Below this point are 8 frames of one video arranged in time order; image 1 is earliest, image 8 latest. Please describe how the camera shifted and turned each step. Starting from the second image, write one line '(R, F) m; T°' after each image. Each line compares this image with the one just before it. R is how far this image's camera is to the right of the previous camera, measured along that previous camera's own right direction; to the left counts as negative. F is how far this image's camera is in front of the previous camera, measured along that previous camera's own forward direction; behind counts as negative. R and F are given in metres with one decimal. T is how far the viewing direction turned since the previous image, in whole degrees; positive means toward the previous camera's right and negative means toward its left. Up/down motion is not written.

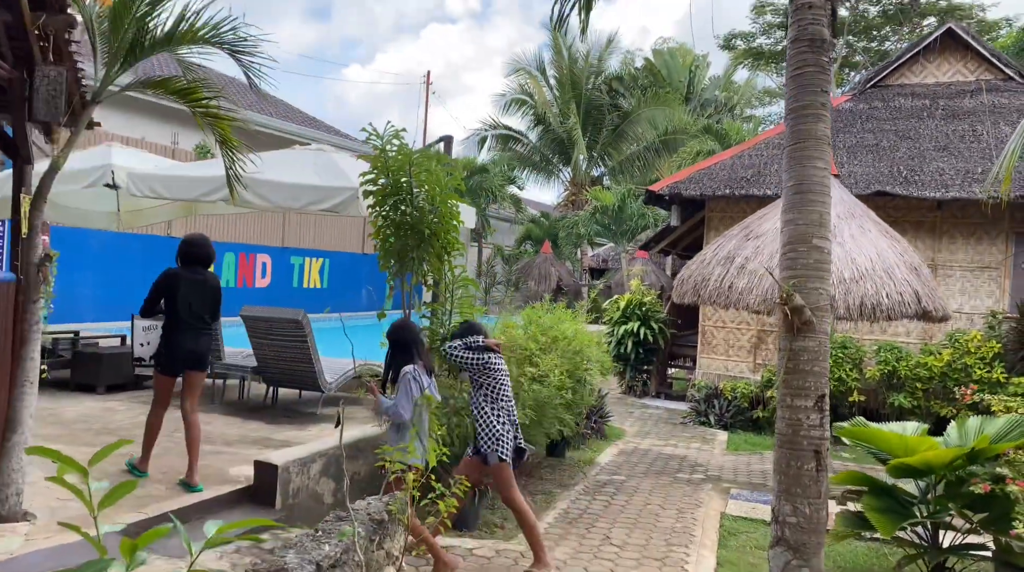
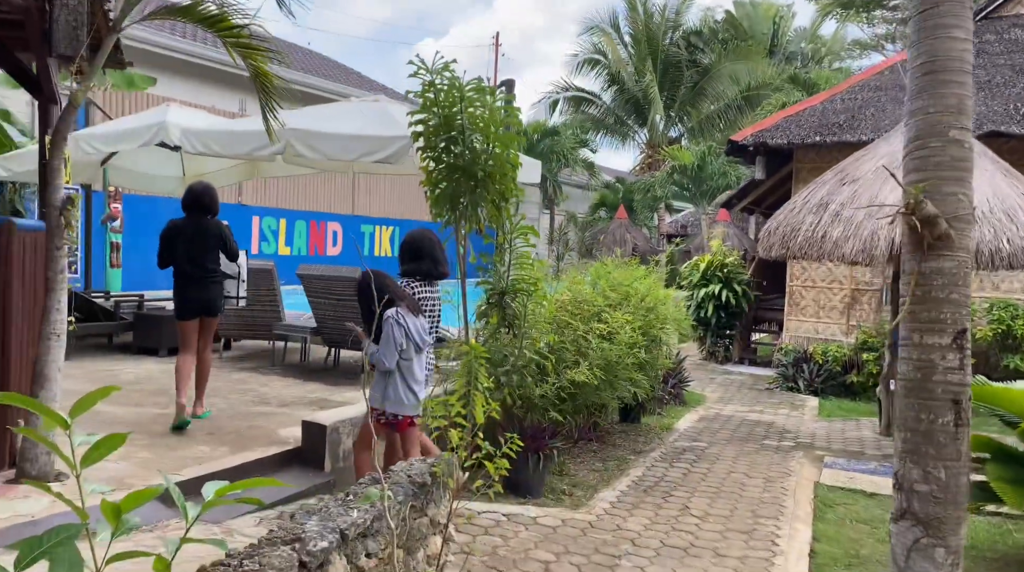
(+0.1, +0.5) m; -5°
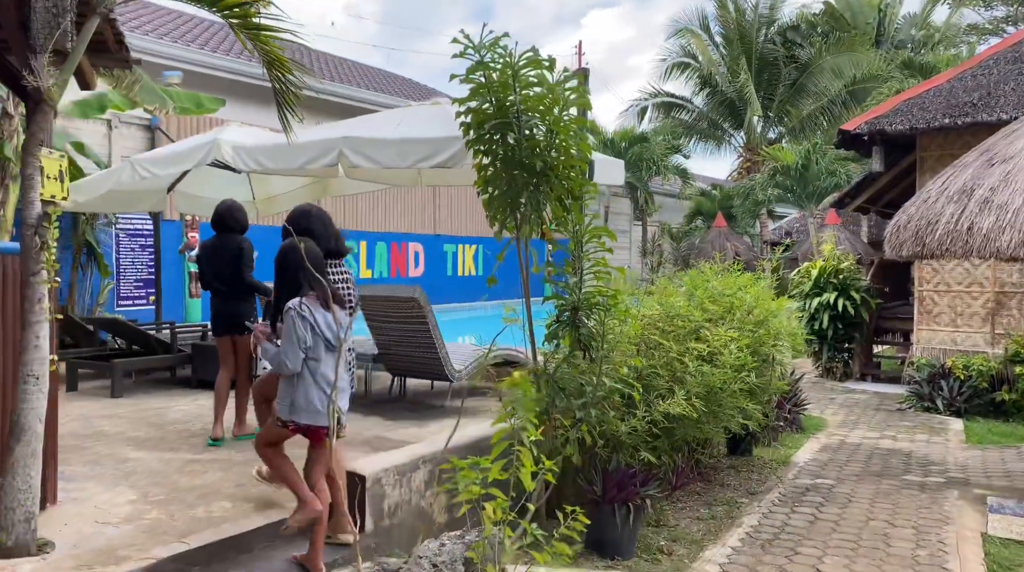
(+0.1, +0.9) m; -7°
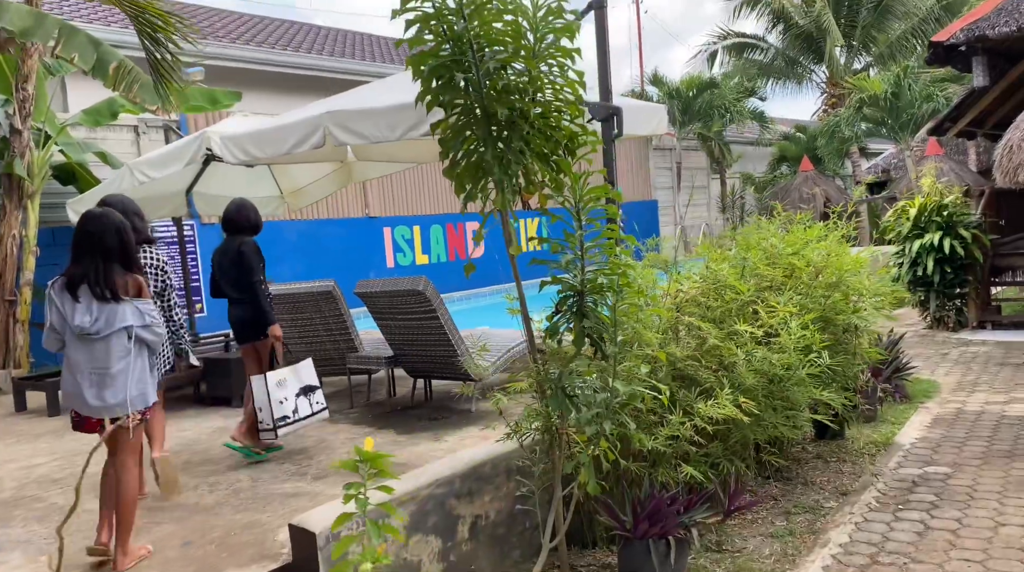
(+0.5, +1.0) m; -6°
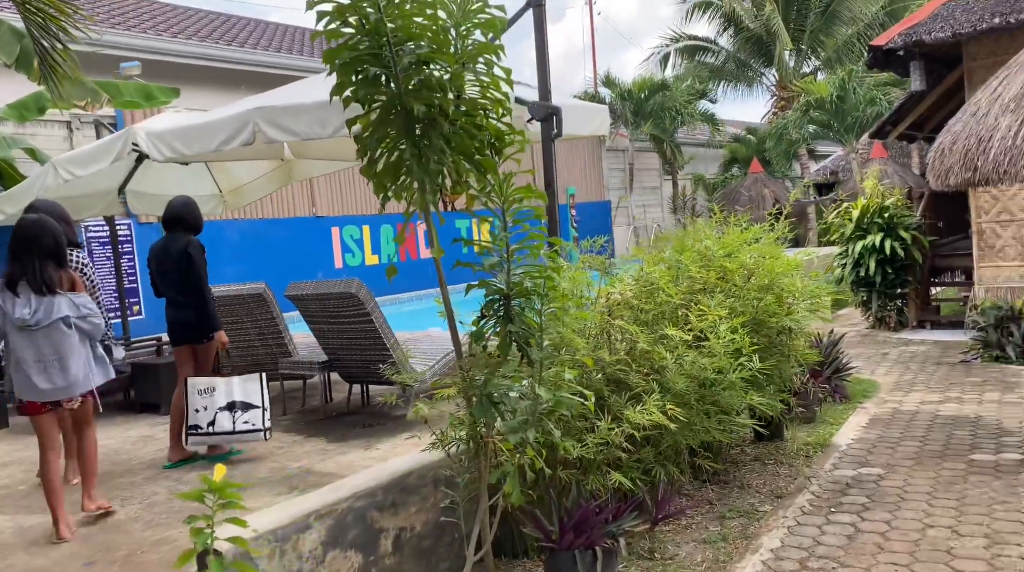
(+0.1, +0.1) m; +3°
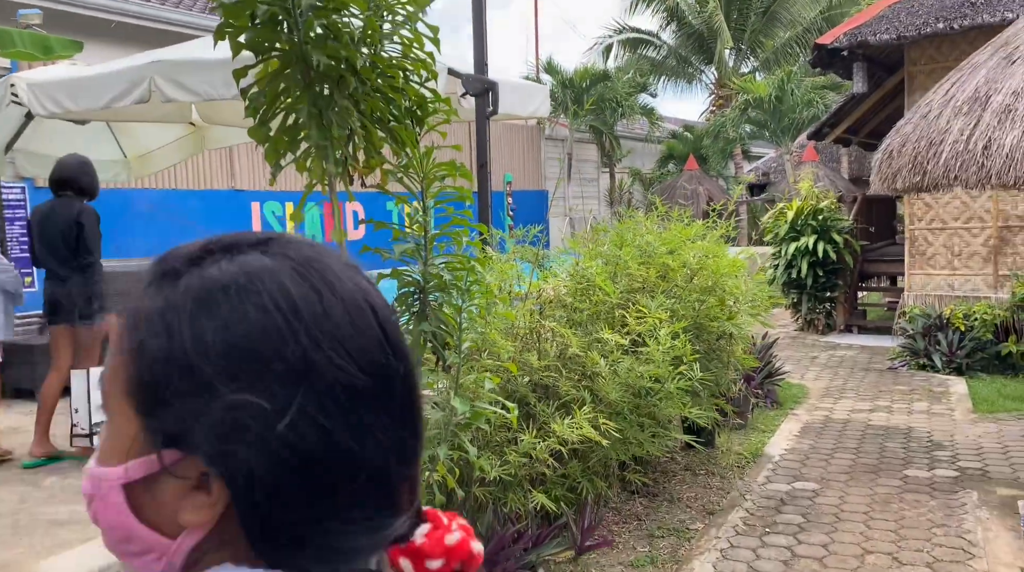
(+0.1, +0.4) m; +5°
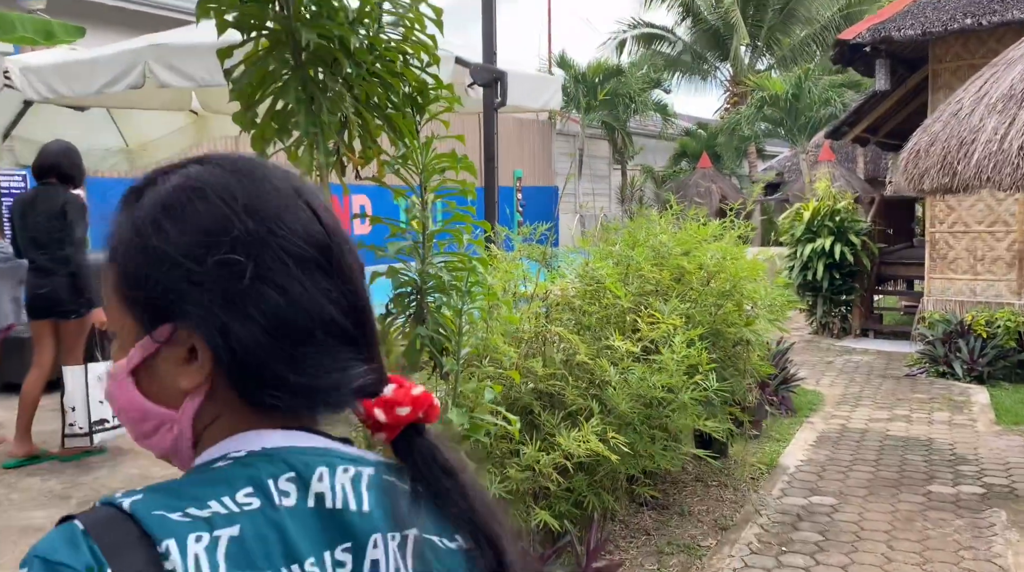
(0.0, +0.2) m; -1°
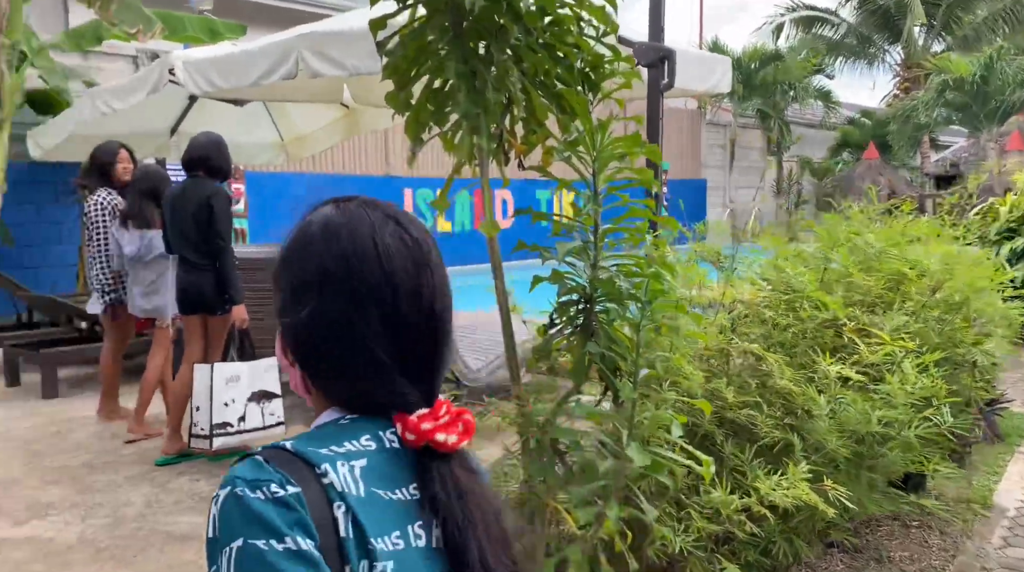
(-0.1, +0.4) m; -10°
